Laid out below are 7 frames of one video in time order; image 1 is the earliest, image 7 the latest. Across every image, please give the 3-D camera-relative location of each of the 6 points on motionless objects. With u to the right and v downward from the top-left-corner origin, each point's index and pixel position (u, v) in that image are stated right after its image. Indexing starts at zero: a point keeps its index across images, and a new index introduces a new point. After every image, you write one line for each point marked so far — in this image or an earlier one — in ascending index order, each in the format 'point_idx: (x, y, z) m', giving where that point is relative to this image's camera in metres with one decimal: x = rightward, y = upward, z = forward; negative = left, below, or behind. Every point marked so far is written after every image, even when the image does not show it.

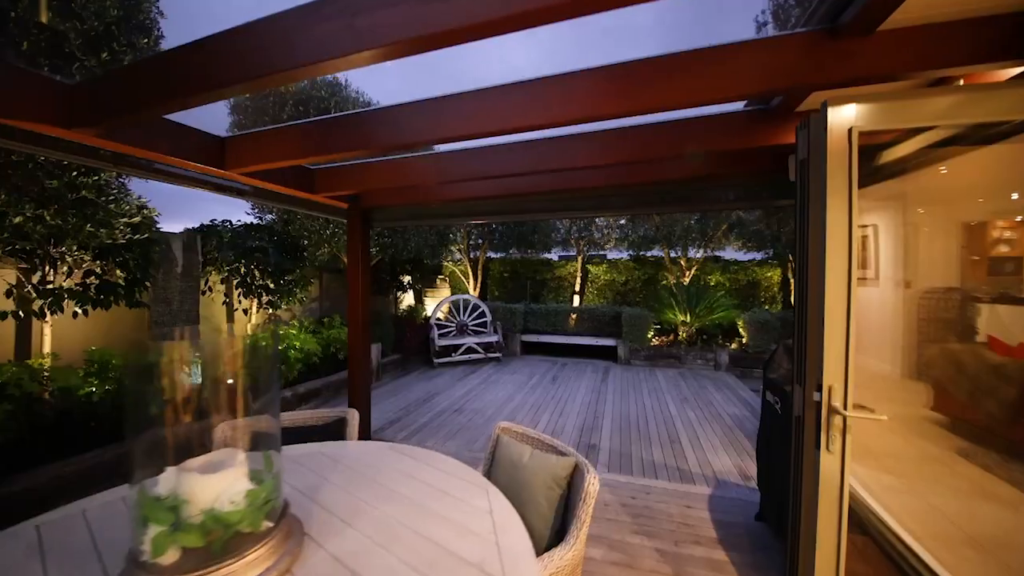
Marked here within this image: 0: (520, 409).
0: (+0.1, -1.3, +4.2) m
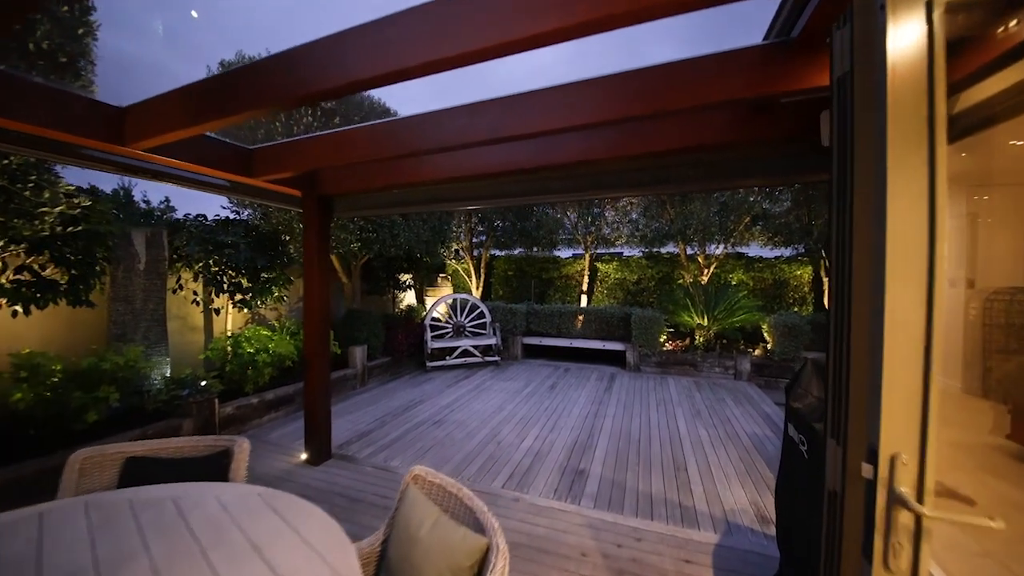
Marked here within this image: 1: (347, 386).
0: (0.0, -1.3, +3.8) m
1: (-2.0, -1.2, +4.7) m
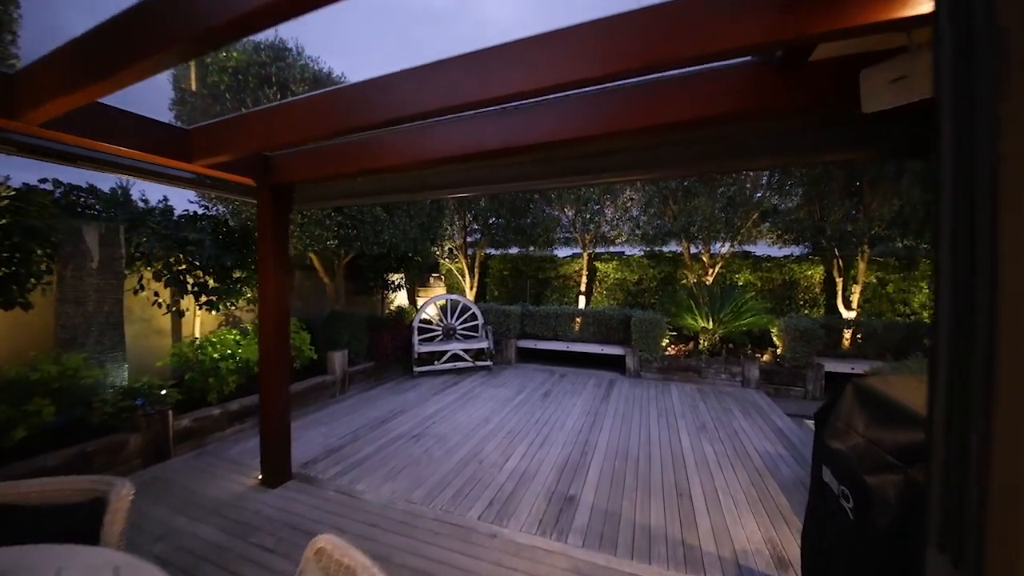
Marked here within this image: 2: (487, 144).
0: (-0.2, -1.3, +3.4) m
1: (-2.1, -1.2, +4.4) m
2: (-0.1, +0.7, +2.0) m
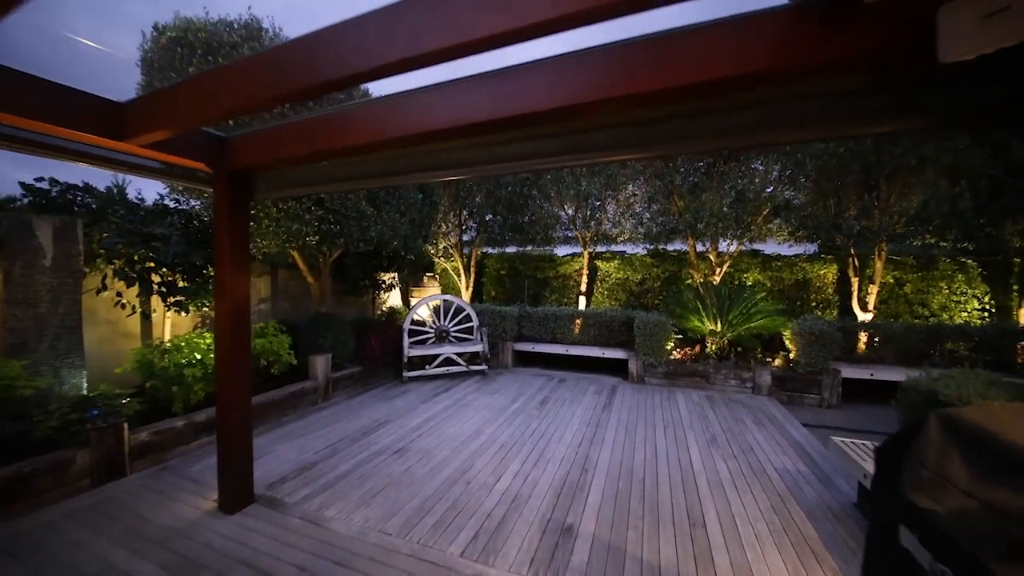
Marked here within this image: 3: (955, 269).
0: (-0.2, -1.3, +3.1) m
1: (-2.2, -1.2, +4.1) m
2: (-0.2, +0.7, +1.6) m
3: (+6.0, +0.3, +5.3) m
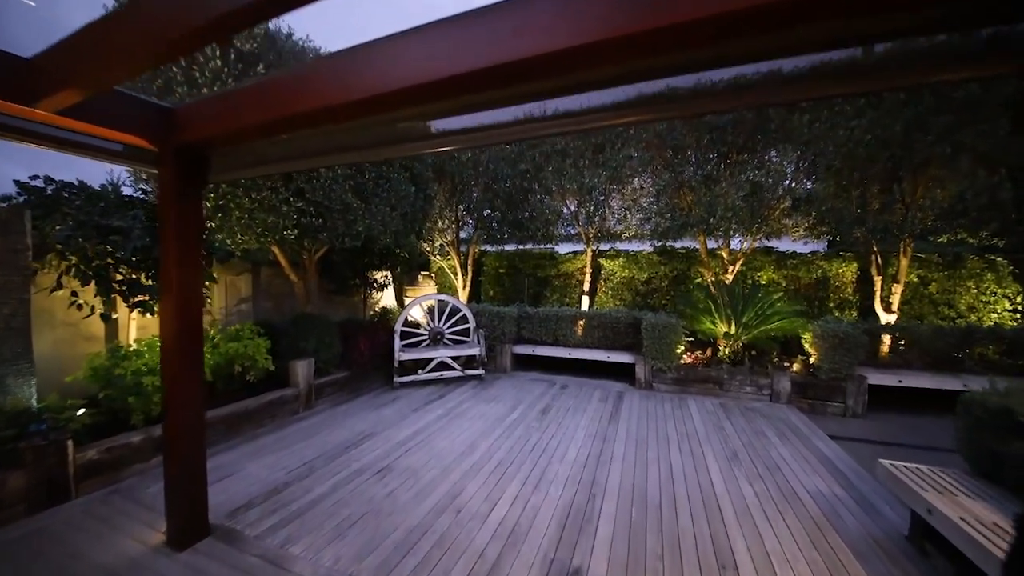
0: (-0.2, -1.3, +2.8) m
1: (-2.2, -1.2, +3.8) m
2: (-0.2, +0.7, +1.3) m
3: (+6.0, +0.3, +4.9) m
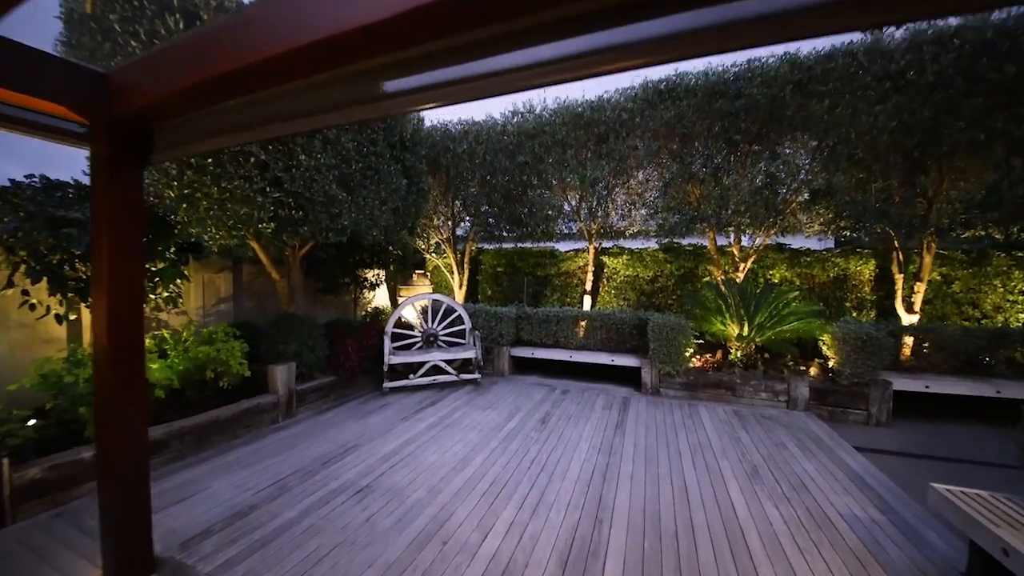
0: (-0.3, -1.3, +2.5) m
1: (-2.2, -1.2, +3.5) m
2: (-0.2, +0.8, +1.0) m
3: (+6.0, +0.3, +4.6) m
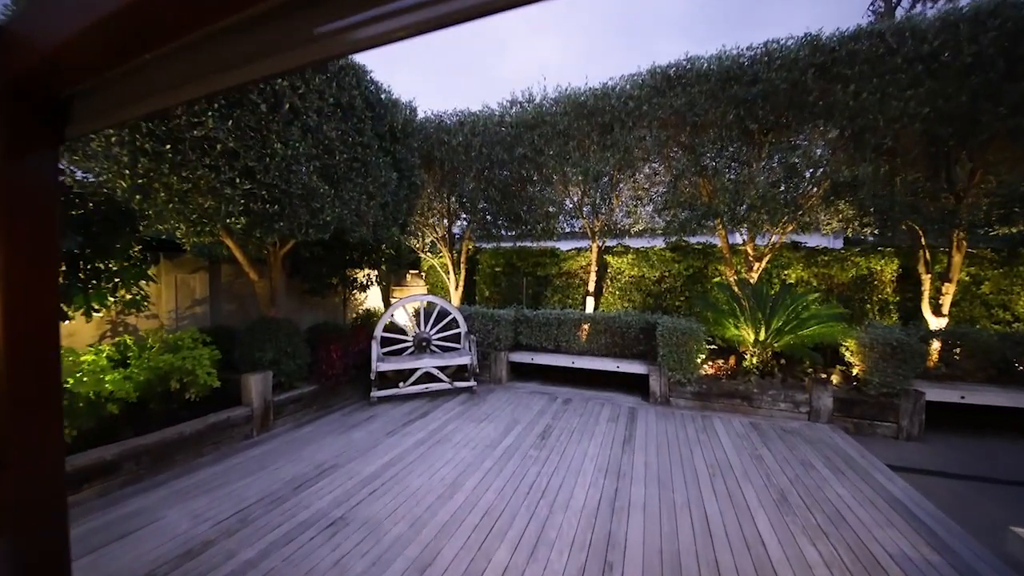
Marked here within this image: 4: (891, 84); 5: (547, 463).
0: (-0.3, -1.3, +2.1) m
1: (-2.3, -1.2, +3.1) m
2: (-0.3, +0.7, +0.7) m
3: (+5.9, +0.3, +4.3) m
4: (+3.6, +2.0, +3.7) m
5: (+0.2, -1.3, +2.8) m
